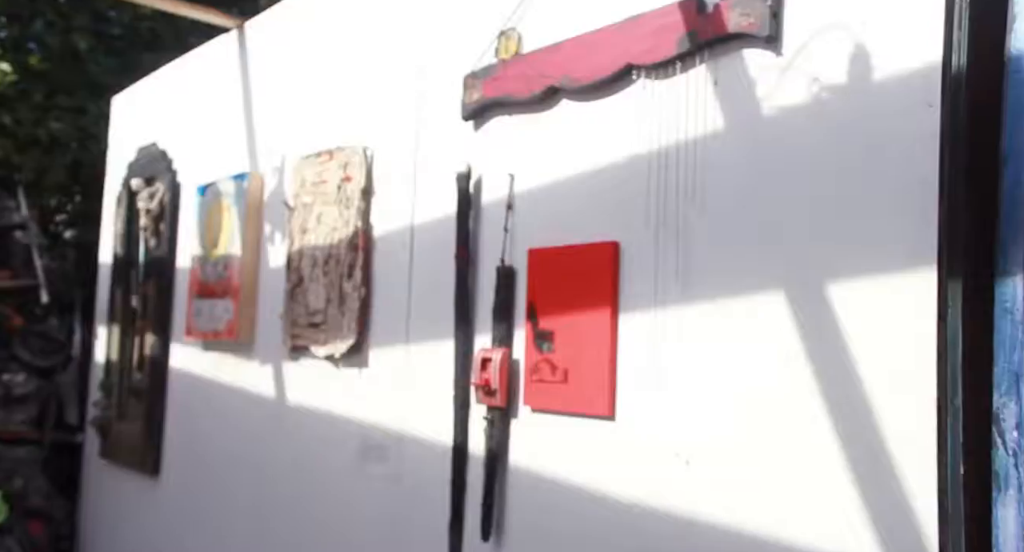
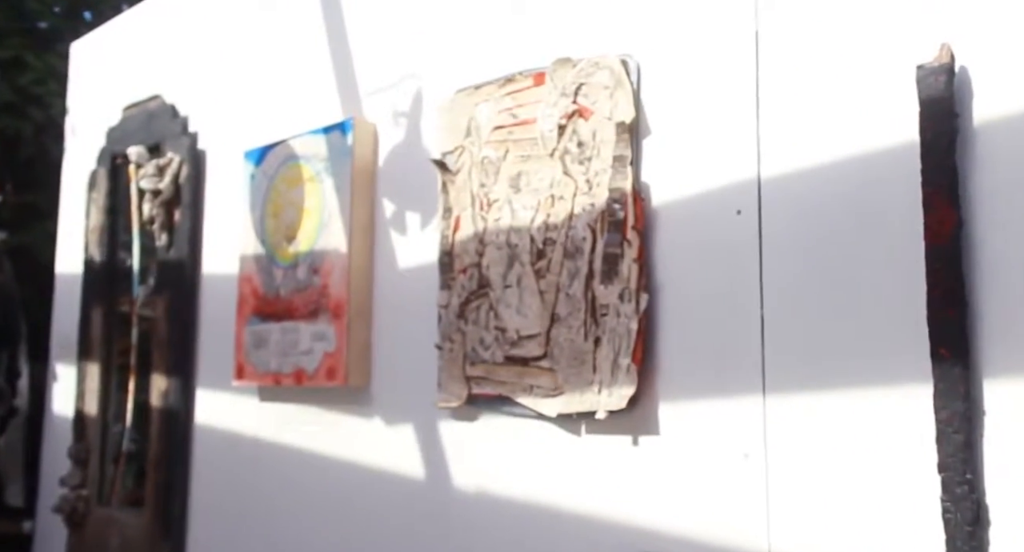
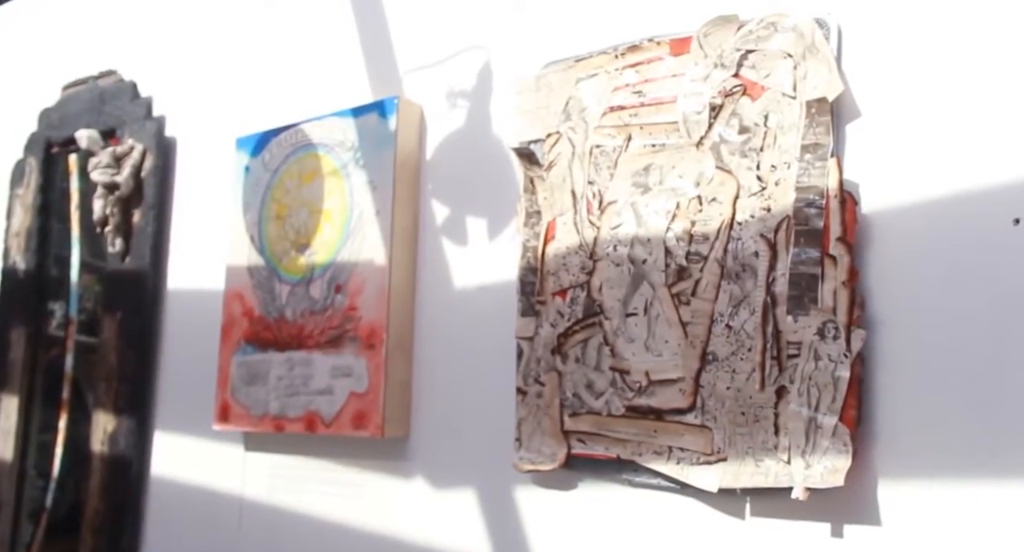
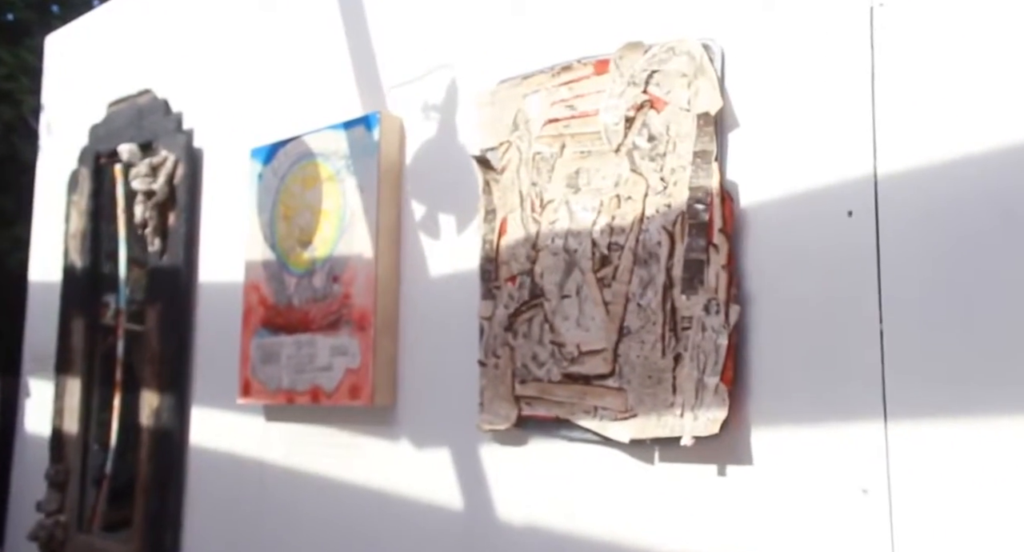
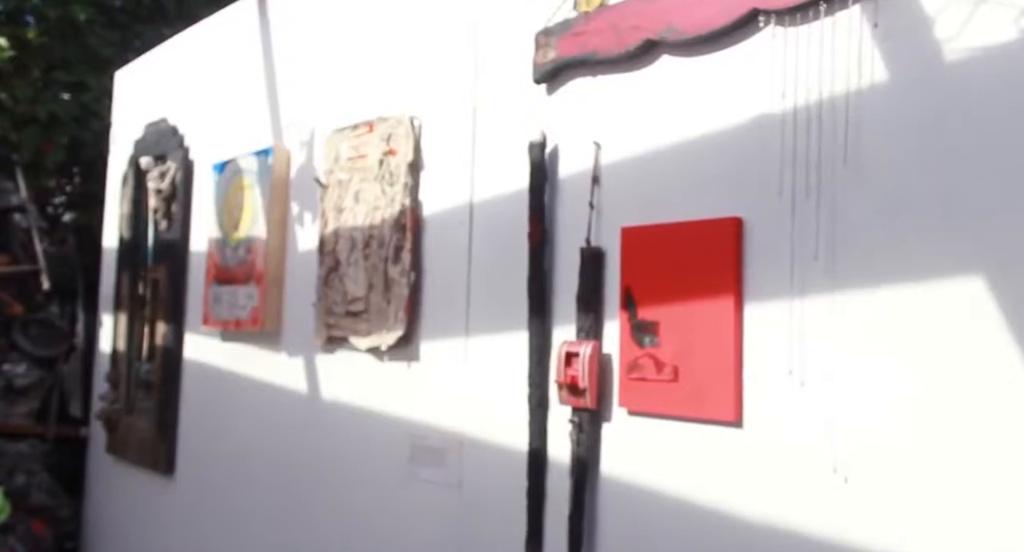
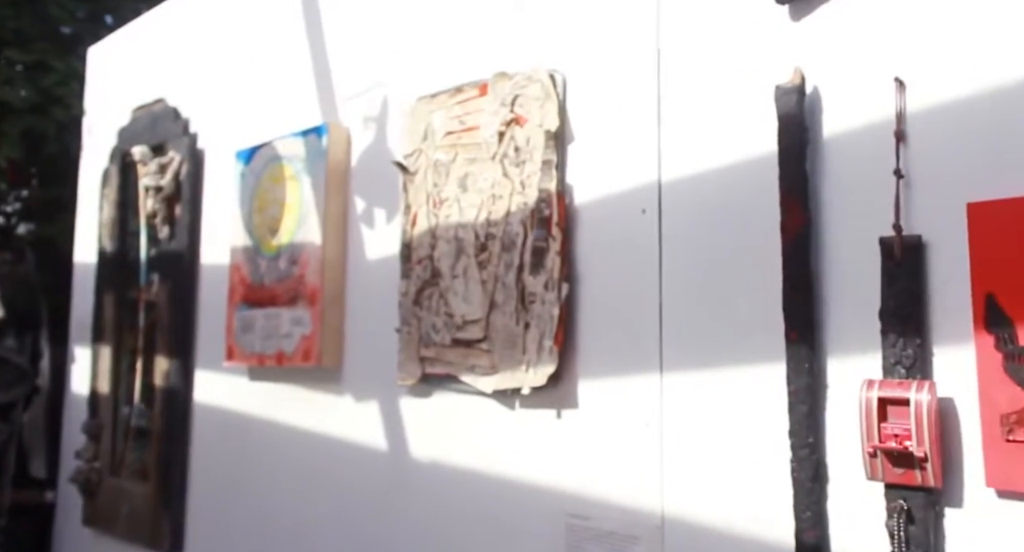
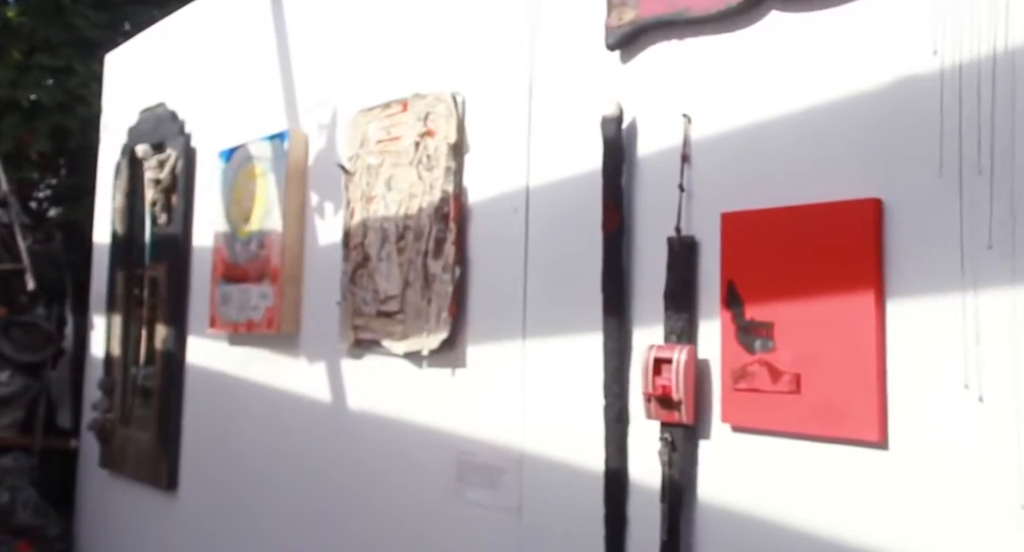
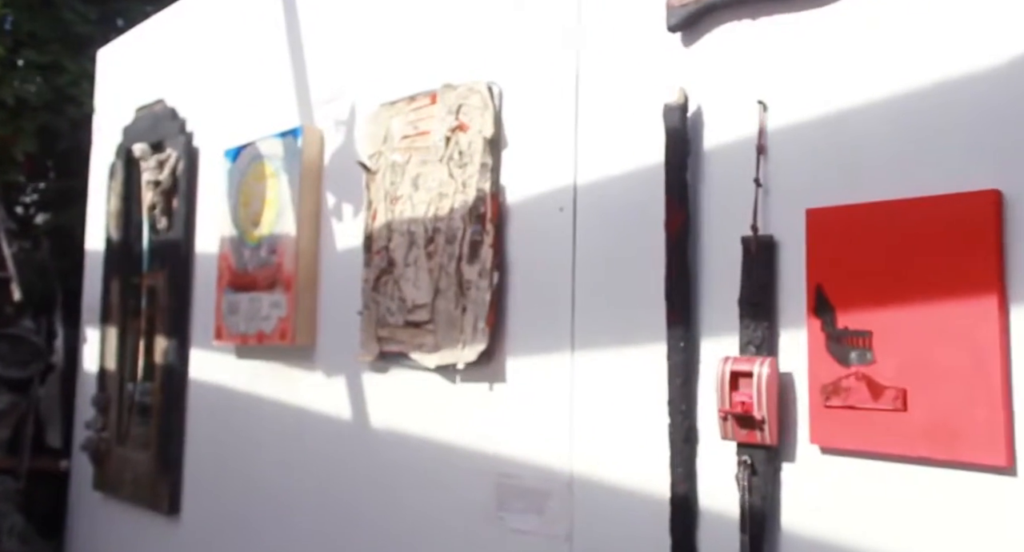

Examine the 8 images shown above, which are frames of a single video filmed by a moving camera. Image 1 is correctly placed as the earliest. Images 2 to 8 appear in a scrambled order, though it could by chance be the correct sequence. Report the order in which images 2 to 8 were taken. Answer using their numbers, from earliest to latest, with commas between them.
5, 7, 8, 6, 2, 4, 3
